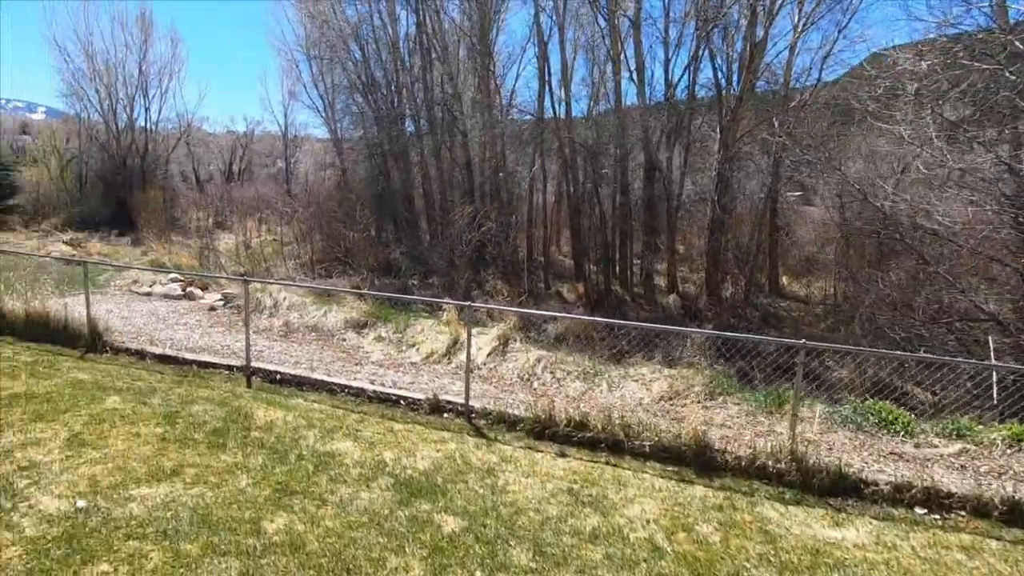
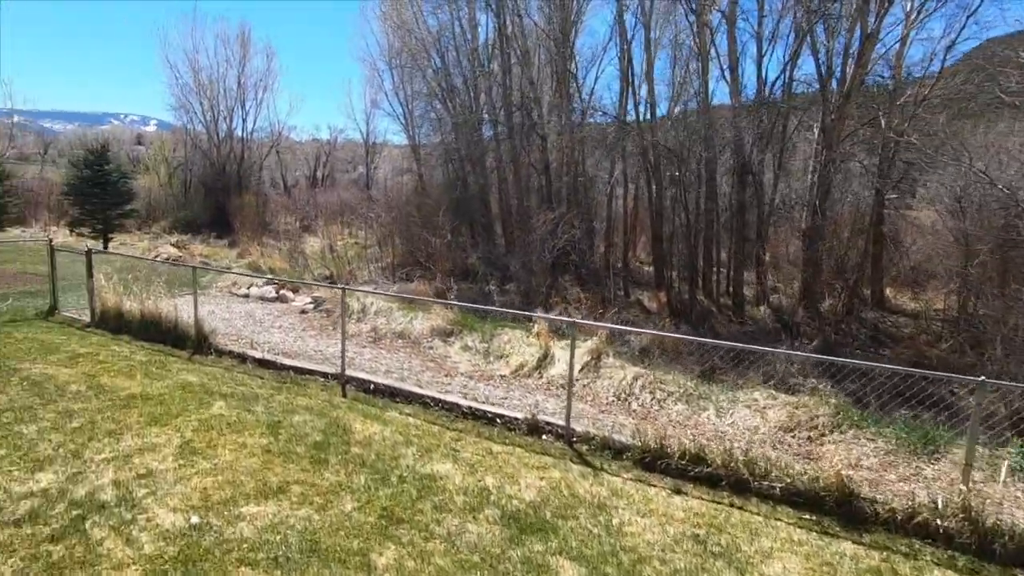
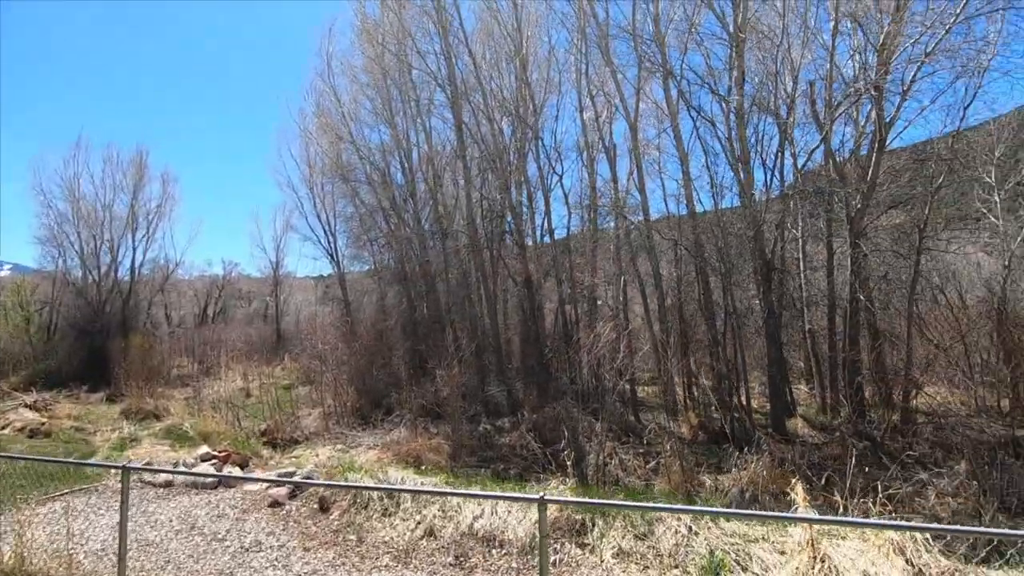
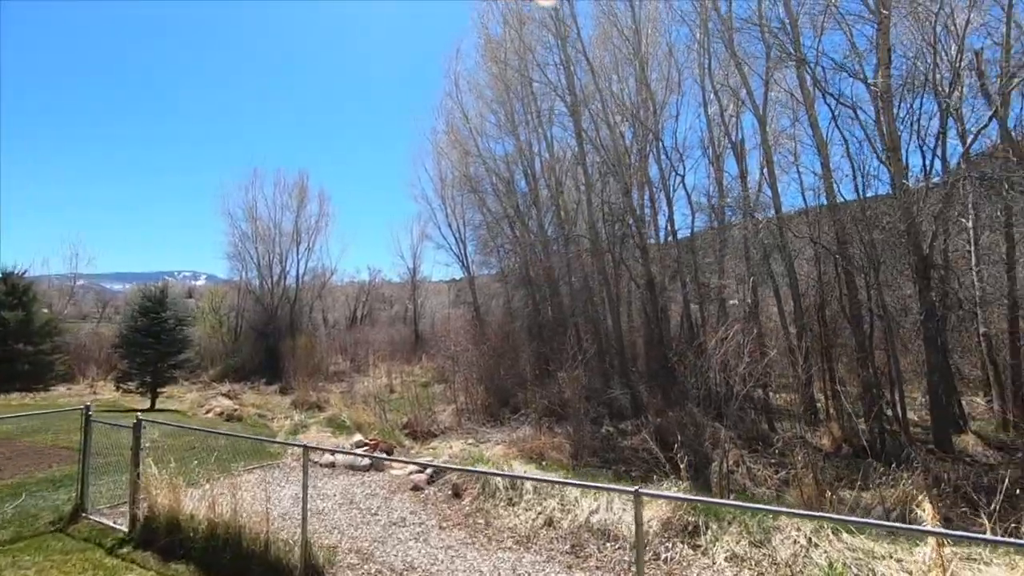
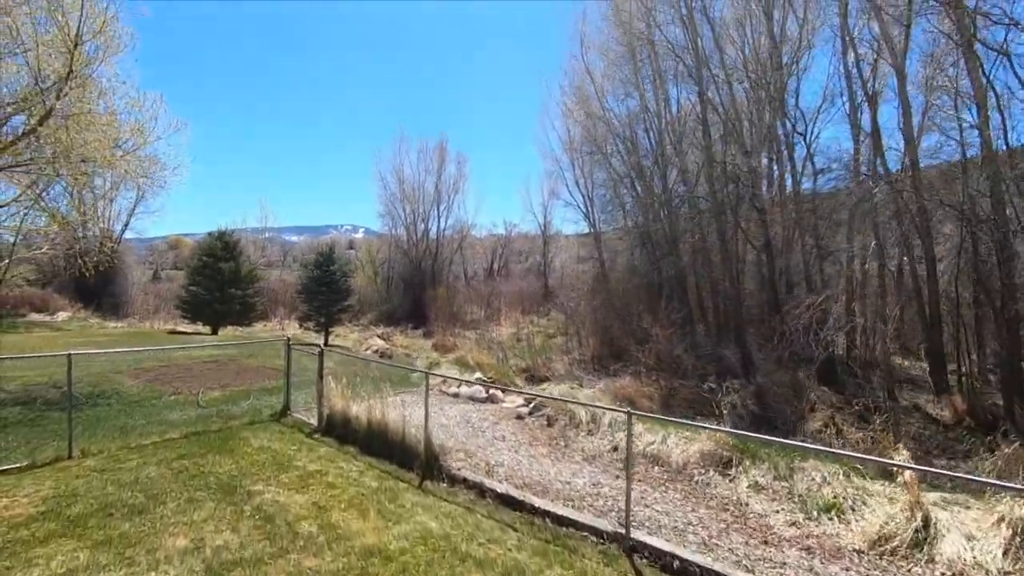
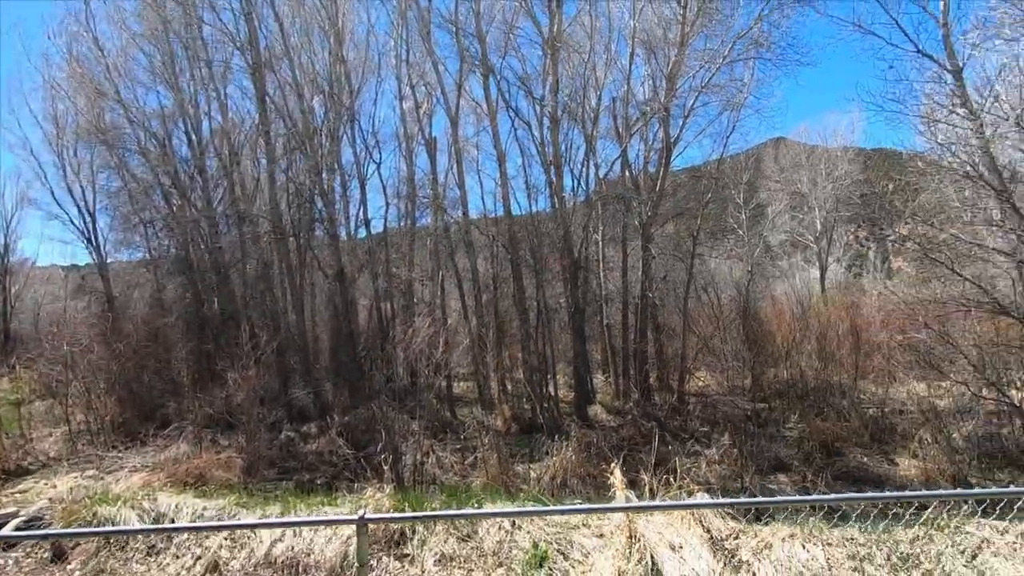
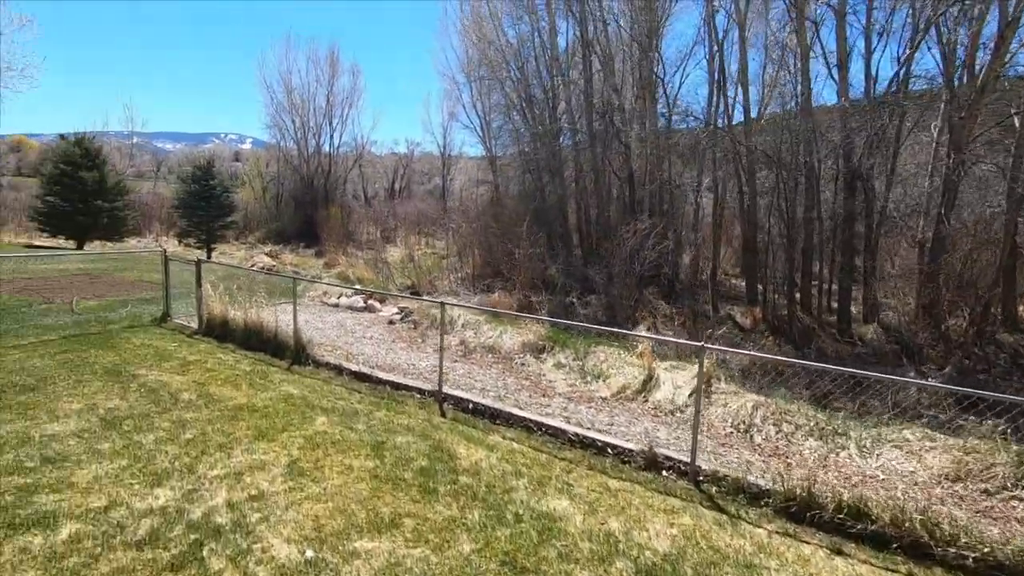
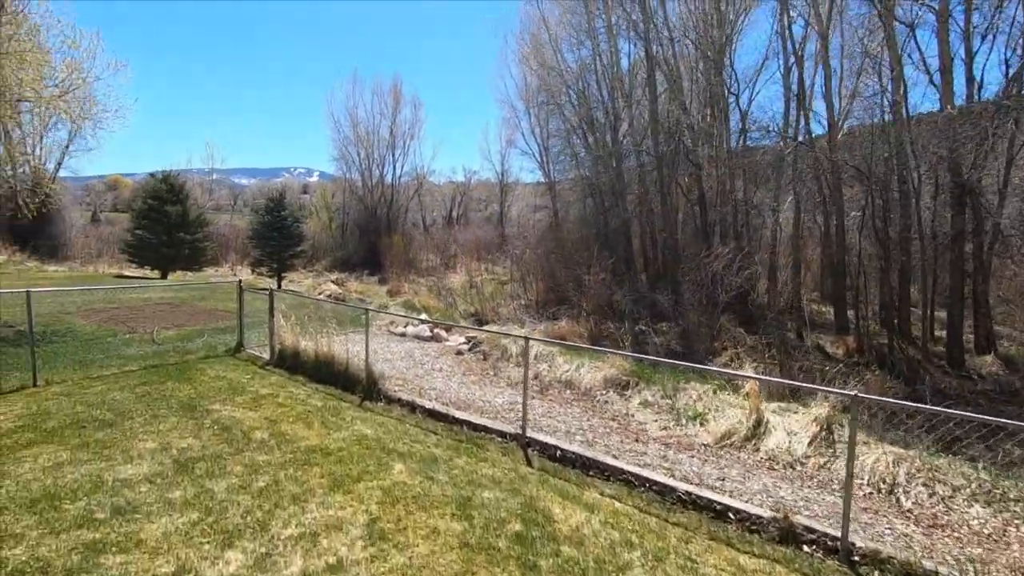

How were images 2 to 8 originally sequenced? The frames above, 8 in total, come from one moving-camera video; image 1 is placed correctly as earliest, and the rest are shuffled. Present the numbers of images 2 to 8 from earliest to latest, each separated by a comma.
2, 7, 8, 5, 4, 3, 6
